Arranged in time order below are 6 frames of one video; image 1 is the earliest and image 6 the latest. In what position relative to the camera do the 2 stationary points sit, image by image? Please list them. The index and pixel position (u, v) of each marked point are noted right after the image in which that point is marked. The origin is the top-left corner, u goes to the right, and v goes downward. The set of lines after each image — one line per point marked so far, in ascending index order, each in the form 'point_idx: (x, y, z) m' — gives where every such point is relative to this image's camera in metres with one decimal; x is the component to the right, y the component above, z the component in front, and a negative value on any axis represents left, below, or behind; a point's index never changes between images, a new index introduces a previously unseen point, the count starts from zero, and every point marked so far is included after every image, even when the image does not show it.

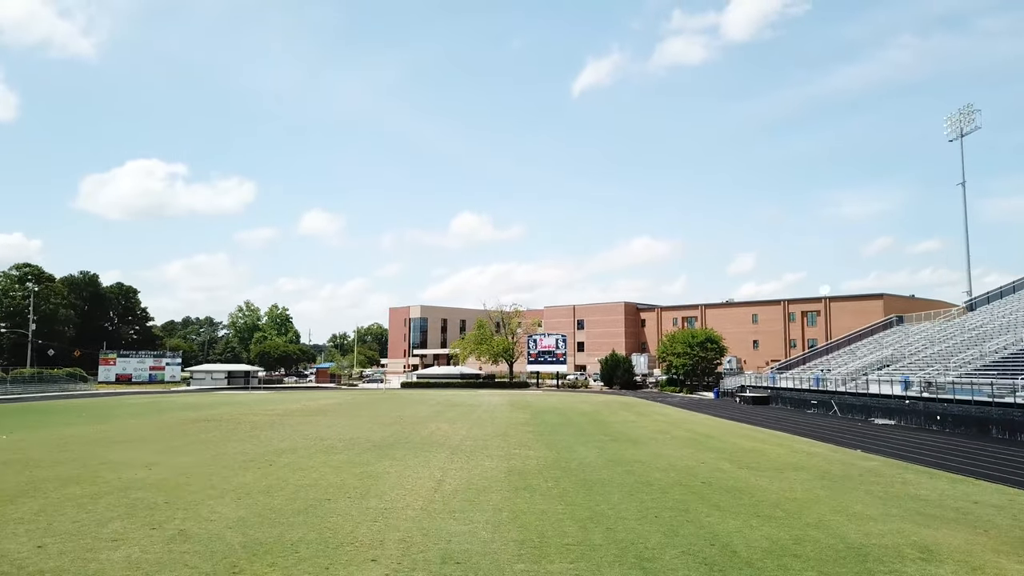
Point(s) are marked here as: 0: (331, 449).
0: (-5.3, -4.7, +19.5) m
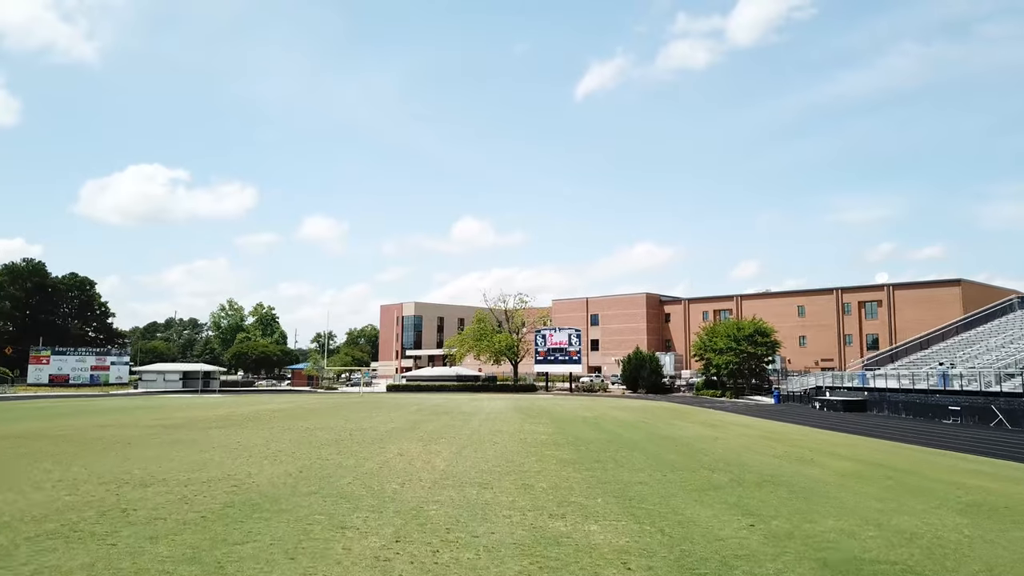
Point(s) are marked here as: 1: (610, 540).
0: (-4.8, -2.8, +8.0) m
1: (+1.1, -2.8, +7.3) m
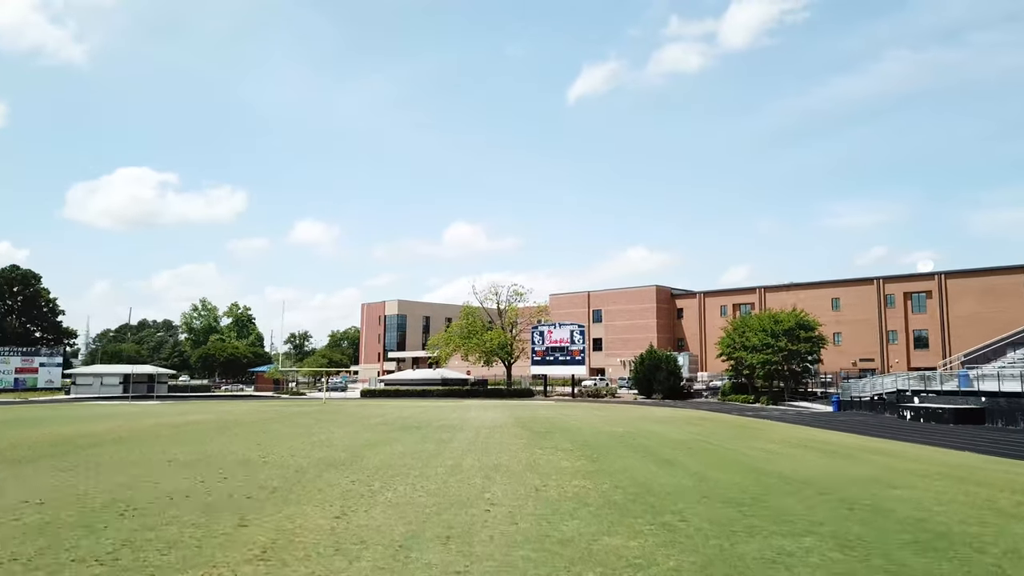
0: (-4.5, -1.5, -0.8) m
1: (+1.4, -1.5, -1.4) m
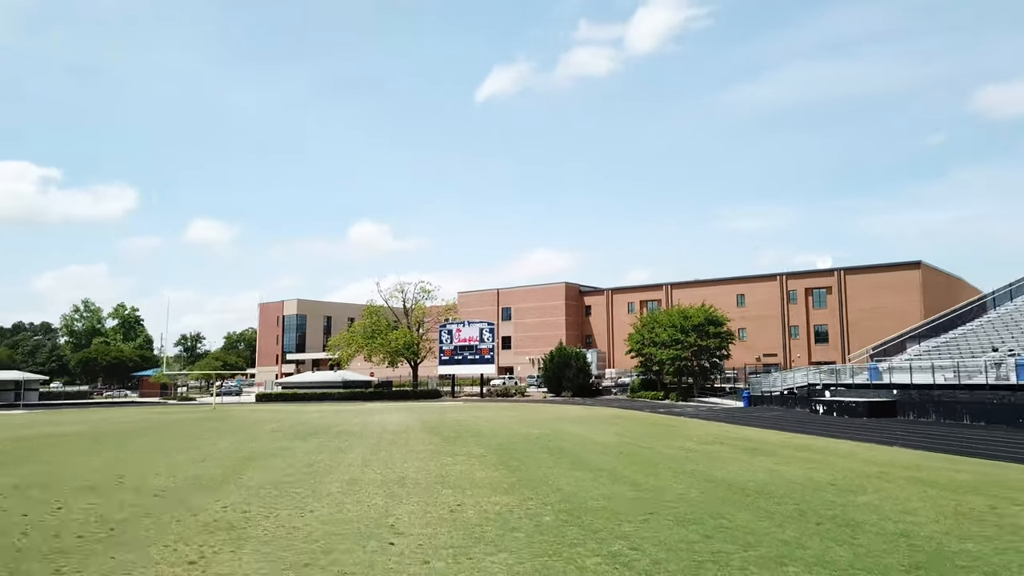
0: (-4.1, -1.2, -3.3) m
1: (+1.8, -1.2, -3.1) m
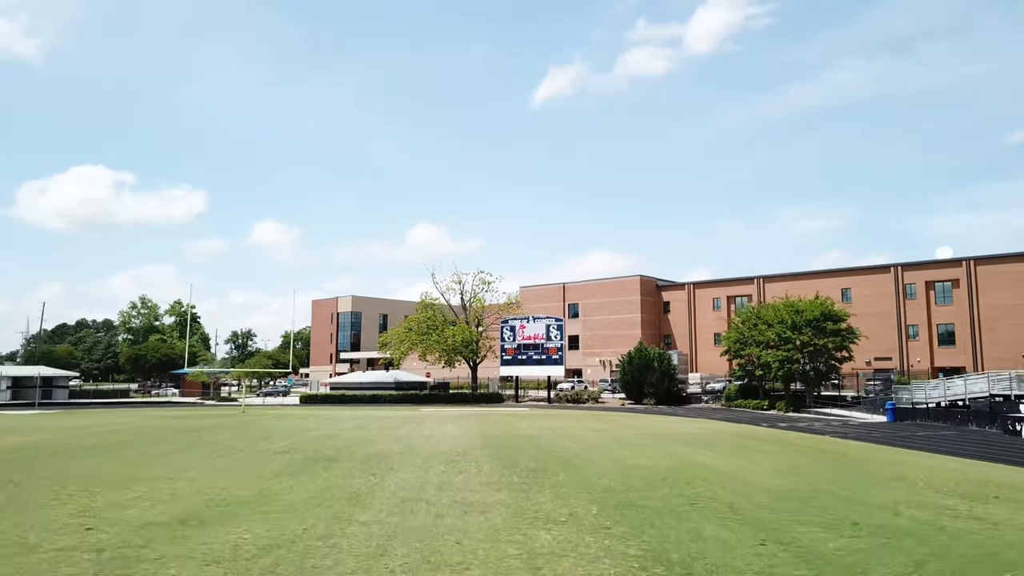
0: (-3.9, -0.3, -9.3) m
1: (+2.0, -0.3, -9.6) m
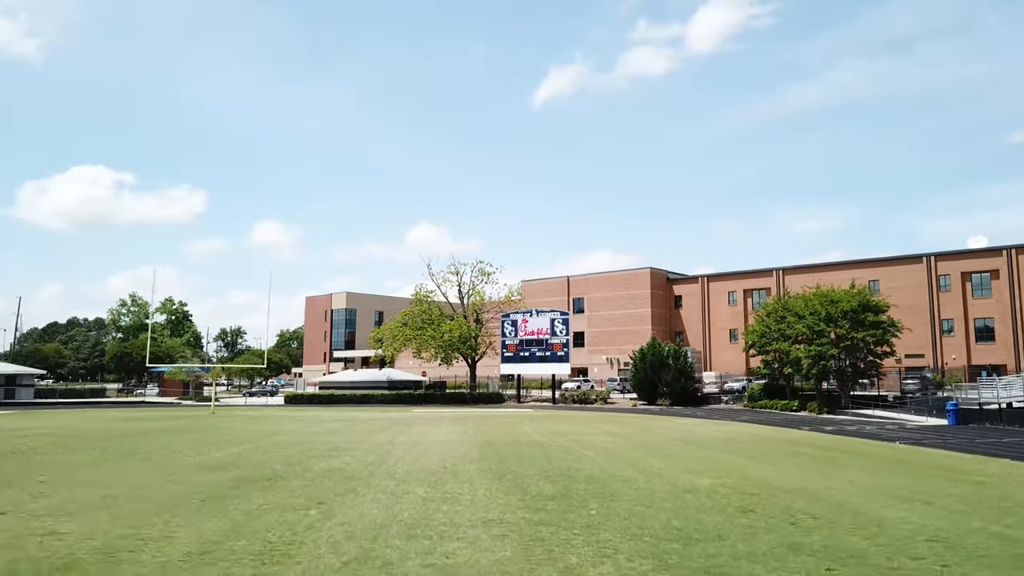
0: (-3.8, +0.4, -13.1) m
1: (+2.2, +0.4, -13.3) m
